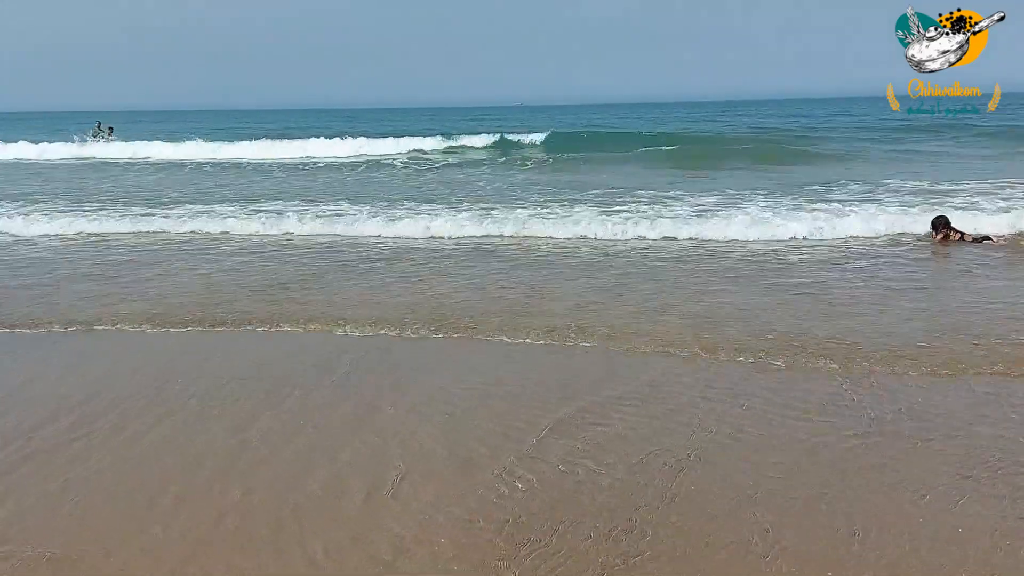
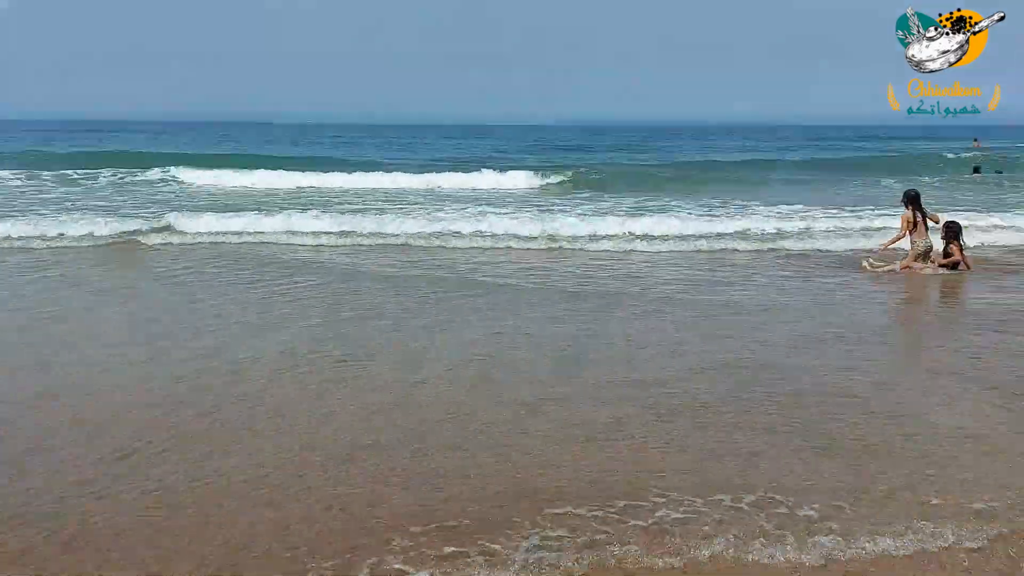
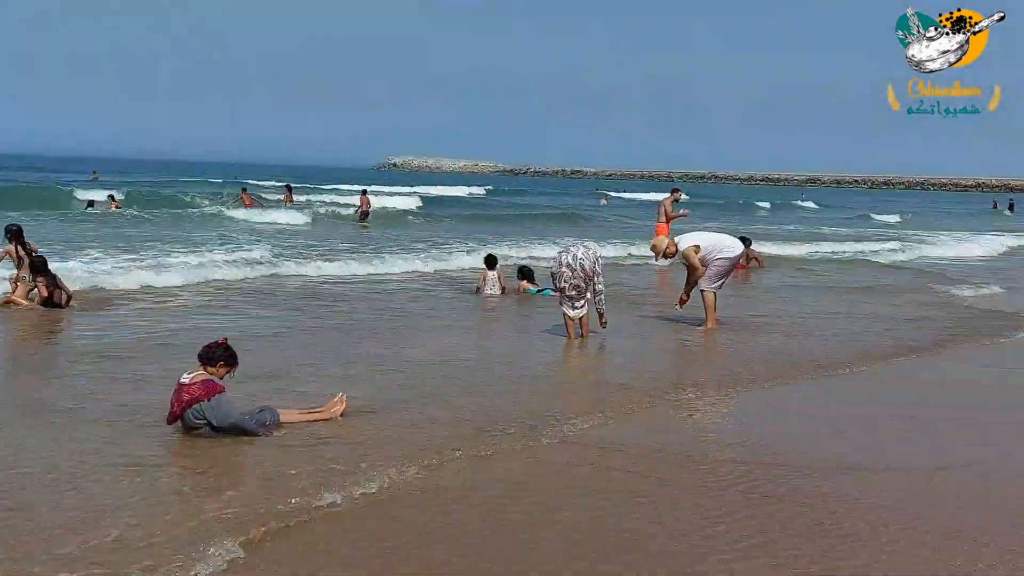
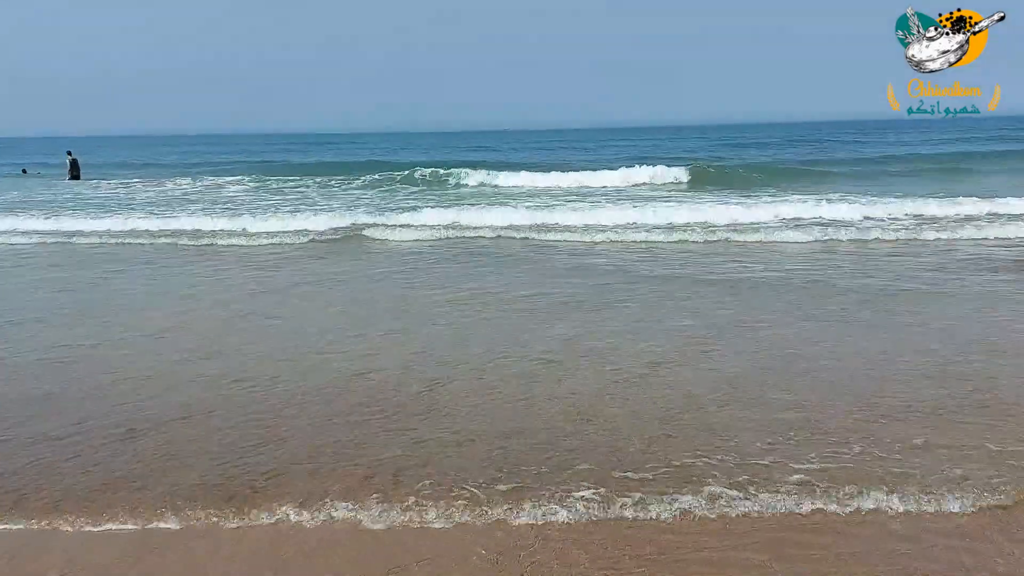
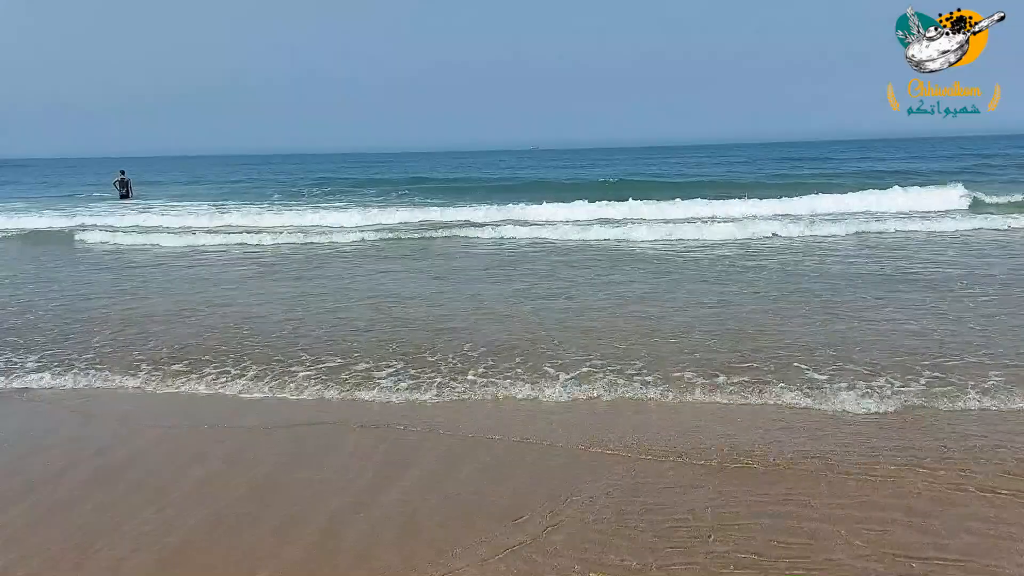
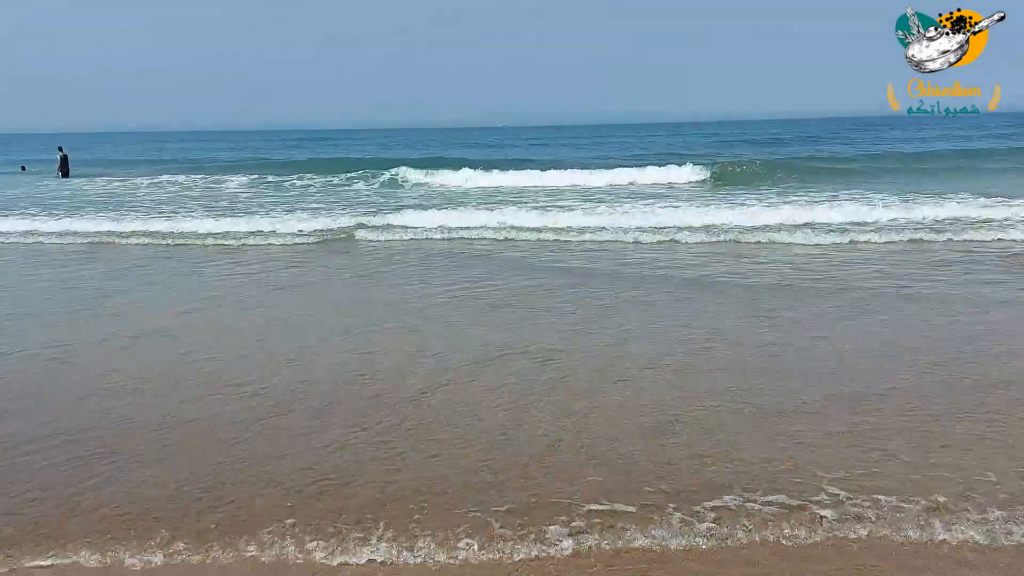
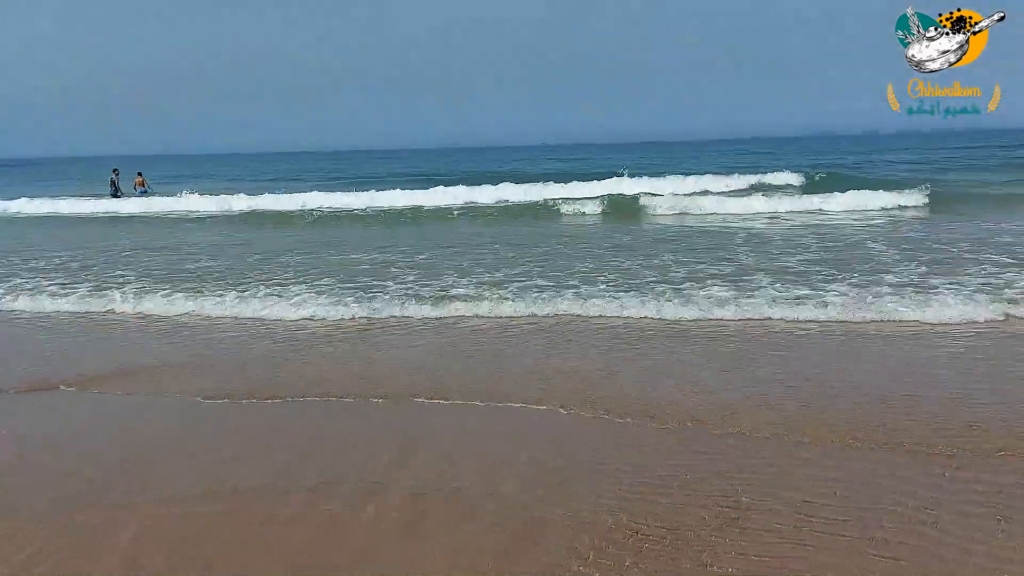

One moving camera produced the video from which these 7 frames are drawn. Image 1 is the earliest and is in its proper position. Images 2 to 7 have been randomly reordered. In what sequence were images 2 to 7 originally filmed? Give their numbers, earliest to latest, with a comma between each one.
7, 5, 4, 6, 2, 3
